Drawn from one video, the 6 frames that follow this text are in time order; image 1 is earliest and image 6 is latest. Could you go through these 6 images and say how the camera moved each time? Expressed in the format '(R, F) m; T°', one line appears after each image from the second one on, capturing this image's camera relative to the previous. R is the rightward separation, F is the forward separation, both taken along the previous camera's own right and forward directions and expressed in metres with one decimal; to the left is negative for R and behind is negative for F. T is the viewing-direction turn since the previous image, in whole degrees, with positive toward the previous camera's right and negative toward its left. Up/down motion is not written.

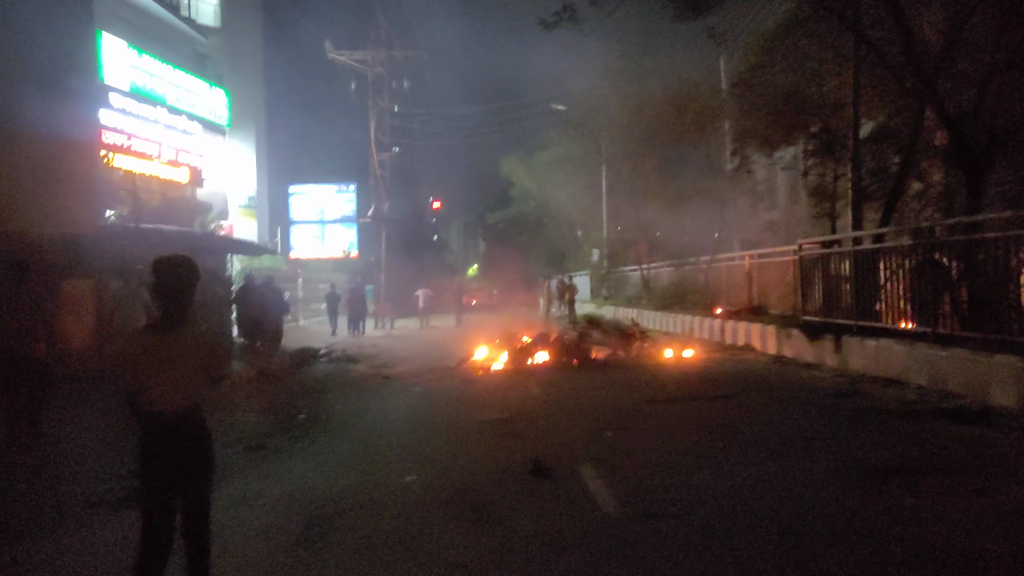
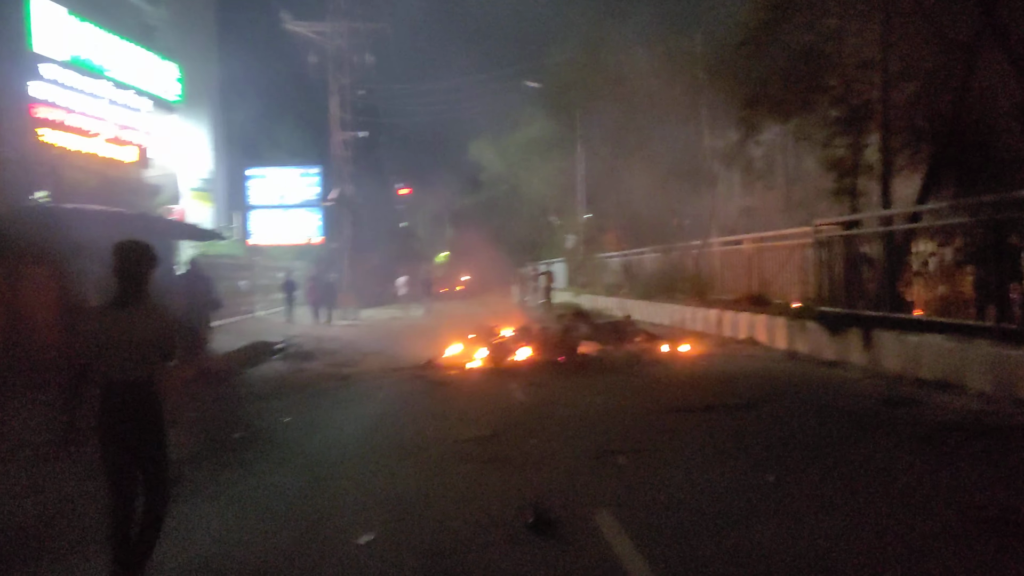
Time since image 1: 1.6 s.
(-0.2, +2.1) m; +2°
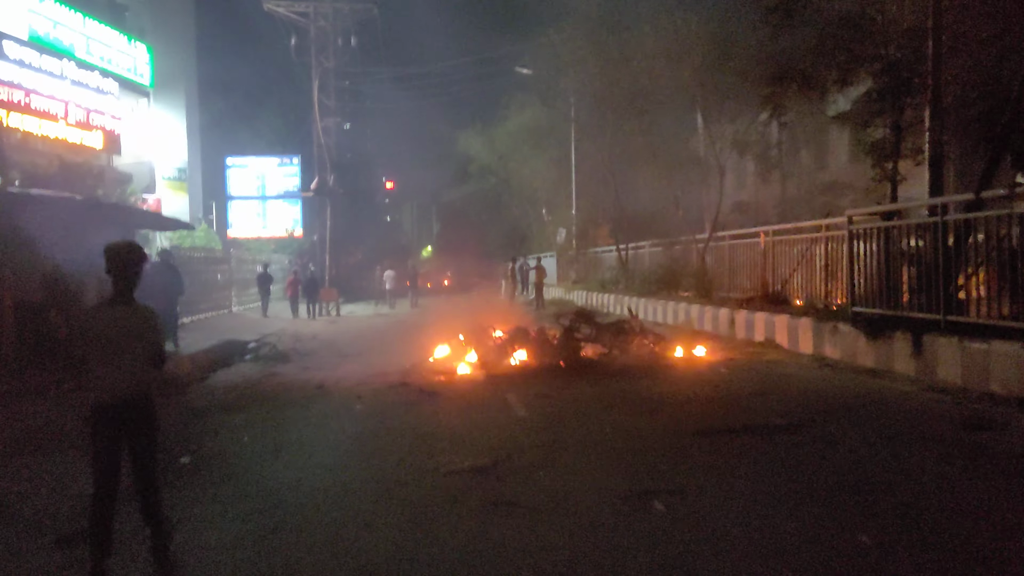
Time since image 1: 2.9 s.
(-0.2, +1.6) m; +1°
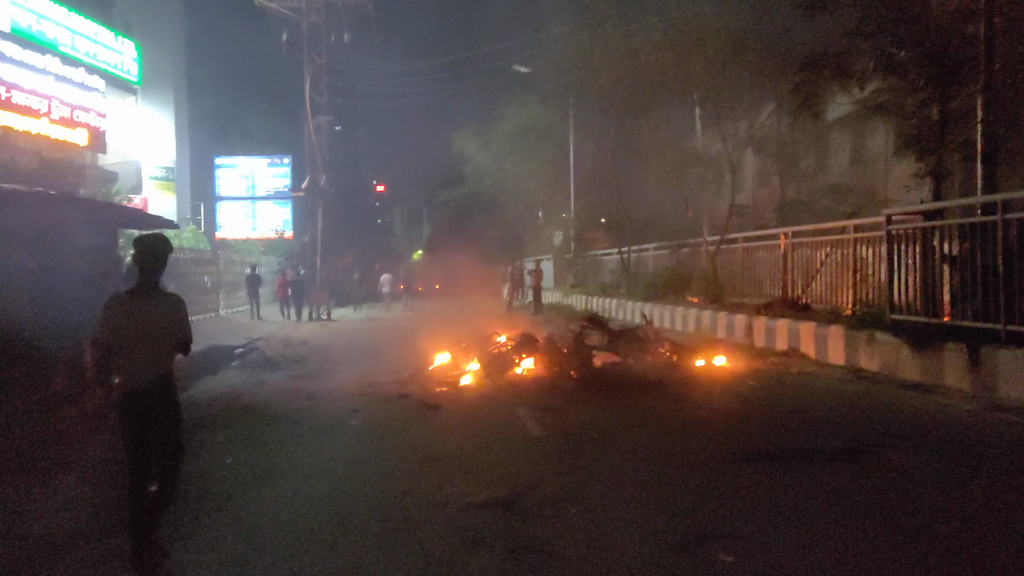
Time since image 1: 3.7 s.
(-0.3, +1.0) m; +1°
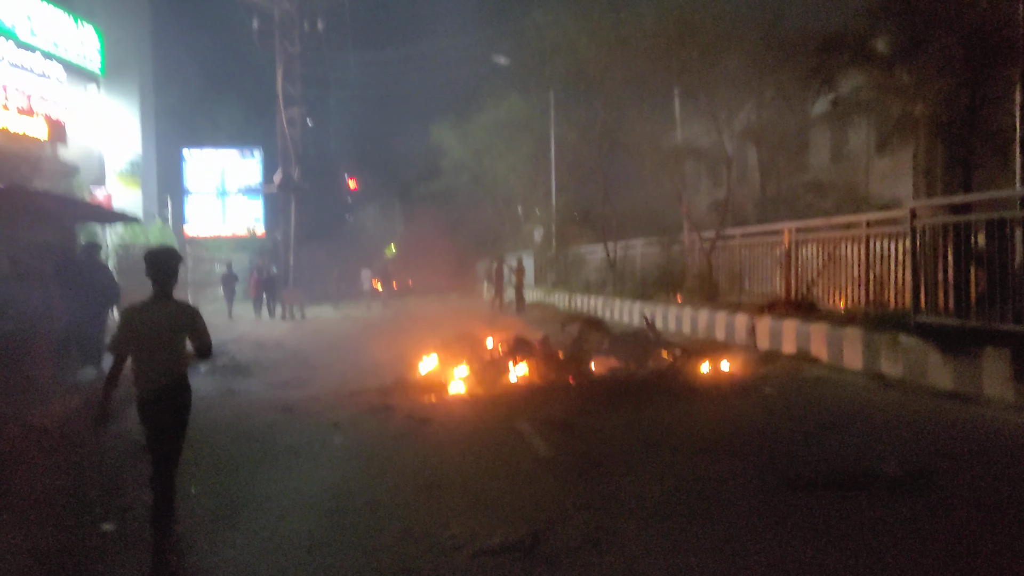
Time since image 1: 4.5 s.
(-0.3, +1.0) m; +2°
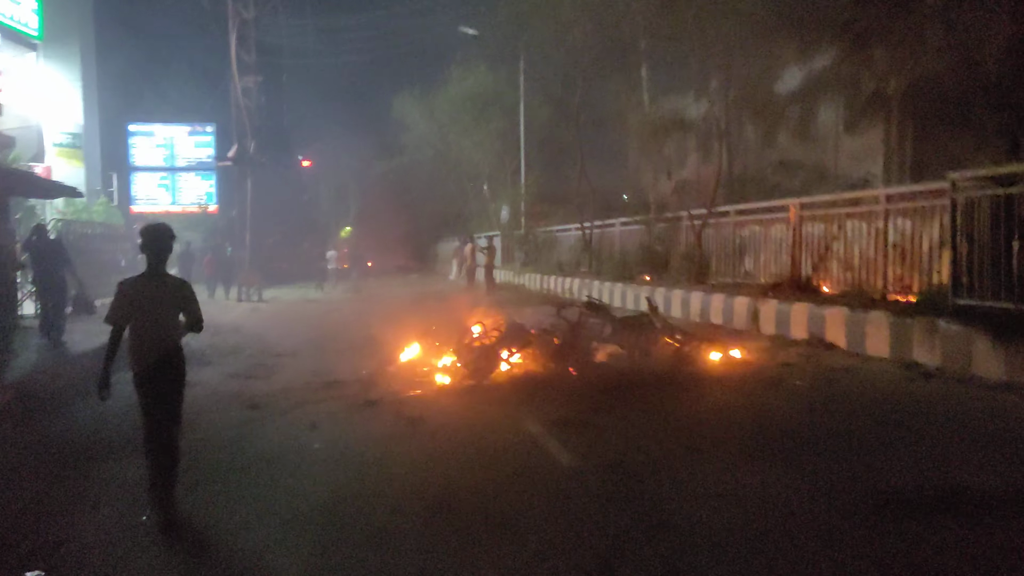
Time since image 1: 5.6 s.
(-0.5, +1.3) m; +3°
